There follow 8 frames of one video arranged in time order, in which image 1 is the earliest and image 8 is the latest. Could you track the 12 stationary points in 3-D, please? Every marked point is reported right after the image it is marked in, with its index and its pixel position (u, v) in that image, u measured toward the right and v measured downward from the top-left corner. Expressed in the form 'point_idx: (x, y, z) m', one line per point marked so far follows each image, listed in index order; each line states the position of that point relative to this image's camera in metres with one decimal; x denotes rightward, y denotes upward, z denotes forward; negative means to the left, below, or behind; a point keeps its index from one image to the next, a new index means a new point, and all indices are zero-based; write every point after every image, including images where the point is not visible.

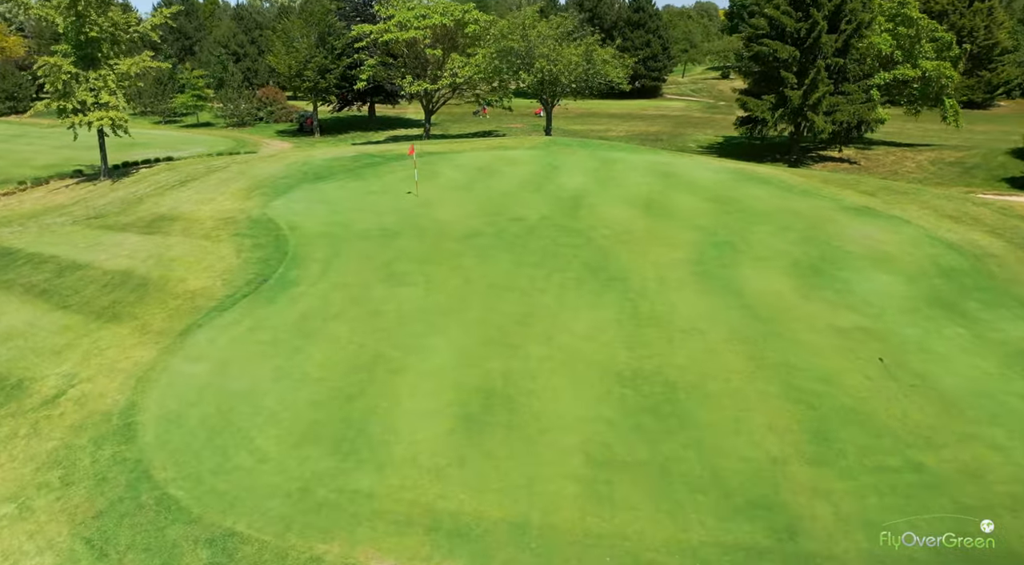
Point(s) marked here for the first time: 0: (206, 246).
0: (-7.6, +0.9, +17.5) m
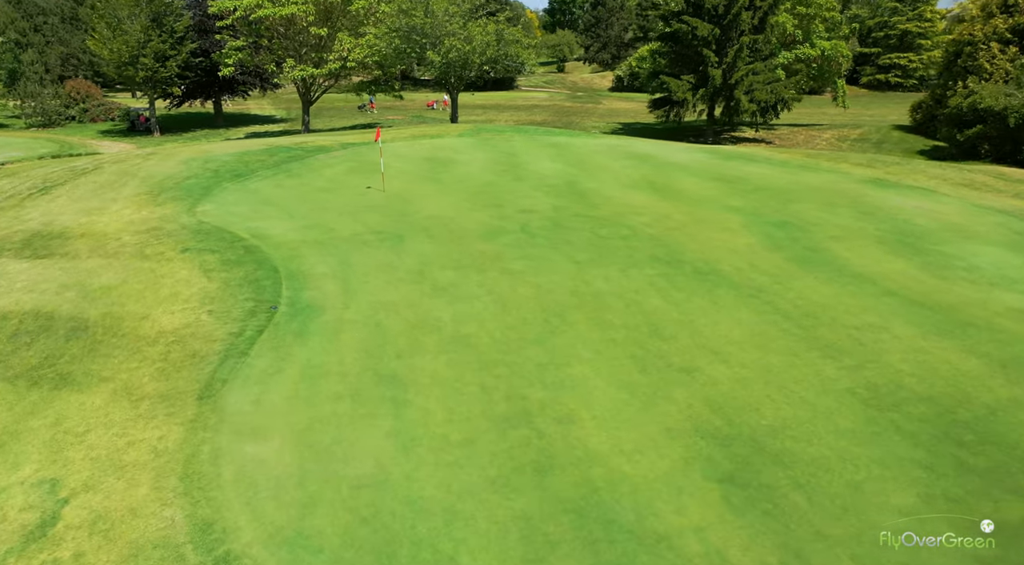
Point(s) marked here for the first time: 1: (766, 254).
0: (-6.7, +0.3, +13.1) m
1: (+4.8, +0.5, +13.5) m
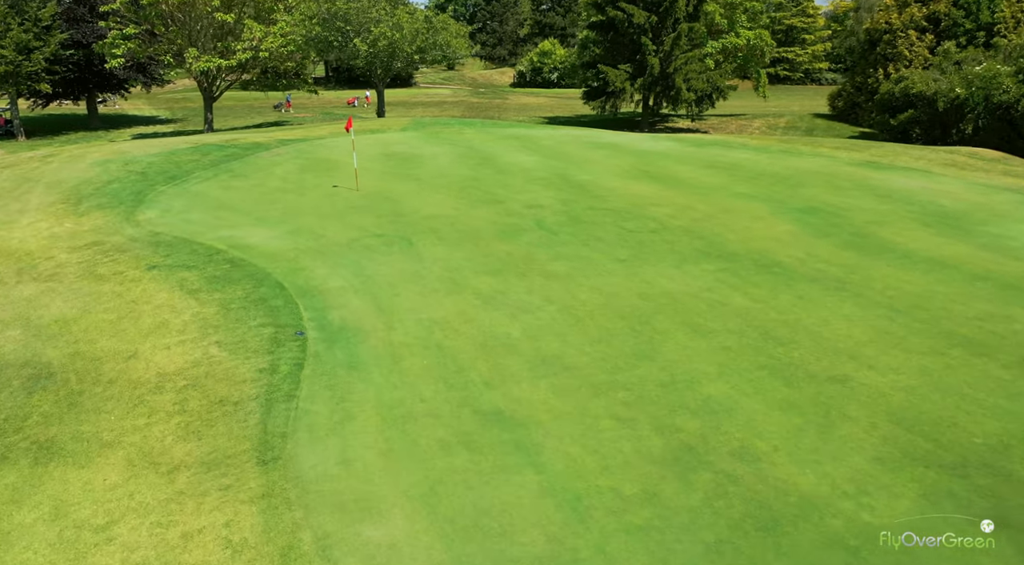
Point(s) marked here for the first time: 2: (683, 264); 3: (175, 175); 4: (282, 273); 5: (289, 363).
0: (-5.9, -0.1, +10.5) m
1: (+5.3, +0.7, +12.6) m
2: (+2.8, +0.3, +11.7) m
3: (-8.9, +2.8, +19.0) m
4: (-3.5, +0.1, +10.9) m
5: (-2.6, -0.9, +8.3) m
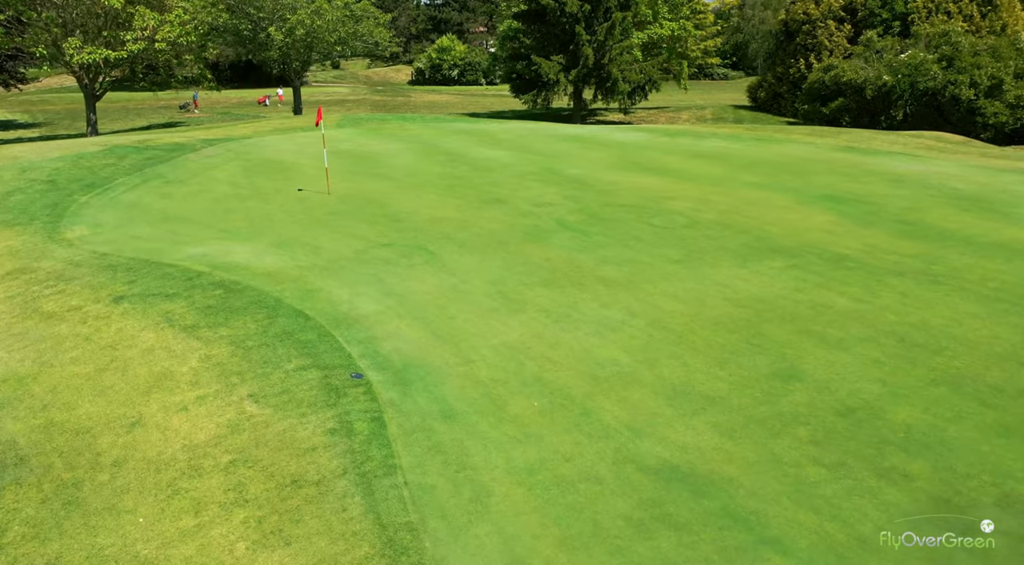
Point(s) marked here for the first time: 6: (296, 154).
0: (-5.0, -0.6, +8.0) m
1: (+5.8, +0.8, +11.8) m
2: (+3.4, +0.3, +10.5) m
3: (-9.3, +2.2, +16.0) m
4: (-2.6, -0.2, +8.8) m
5: (-1.3, -1.2, +6.3) m
6: (-5.9, +3.5, +19.8) m
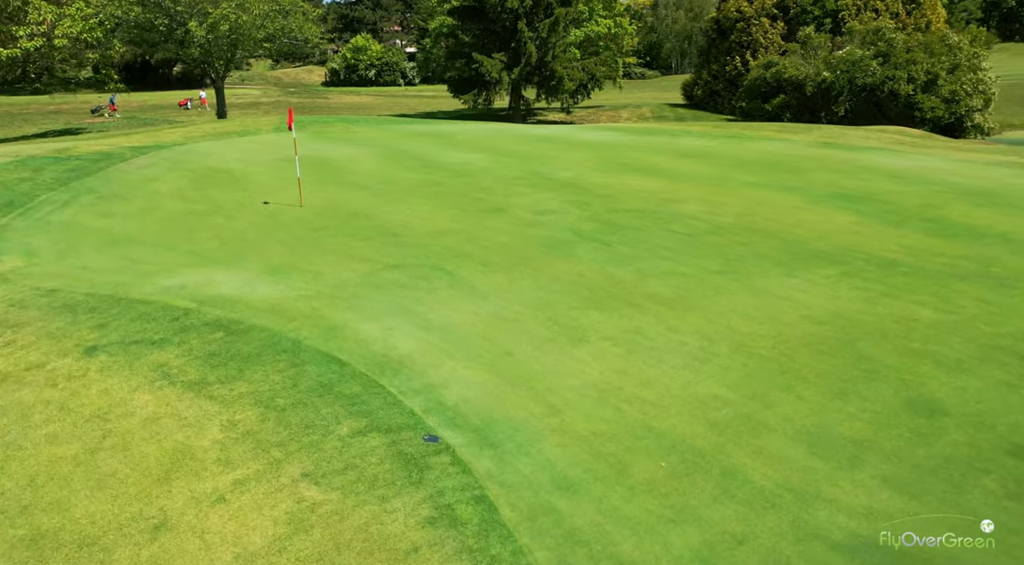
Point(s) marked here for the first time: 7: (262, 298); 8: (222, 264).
0: (-4.2, -1.0, +6.3) m
1: (+6.0, +0.8, +11.2) m
2: (+3.8, +0.1, +9.7) m
3: (-9.5, +1.6, +13.7) m
4: (-2.0, -0.6, +7.3) m
5: (-0.3, -1.5, +5.0) m
6: (-6.6, +3.0, +17.9) m
7: (-2.9, -0.2, +8.4) m
8: (-3.9, +0.2, +9.7) m
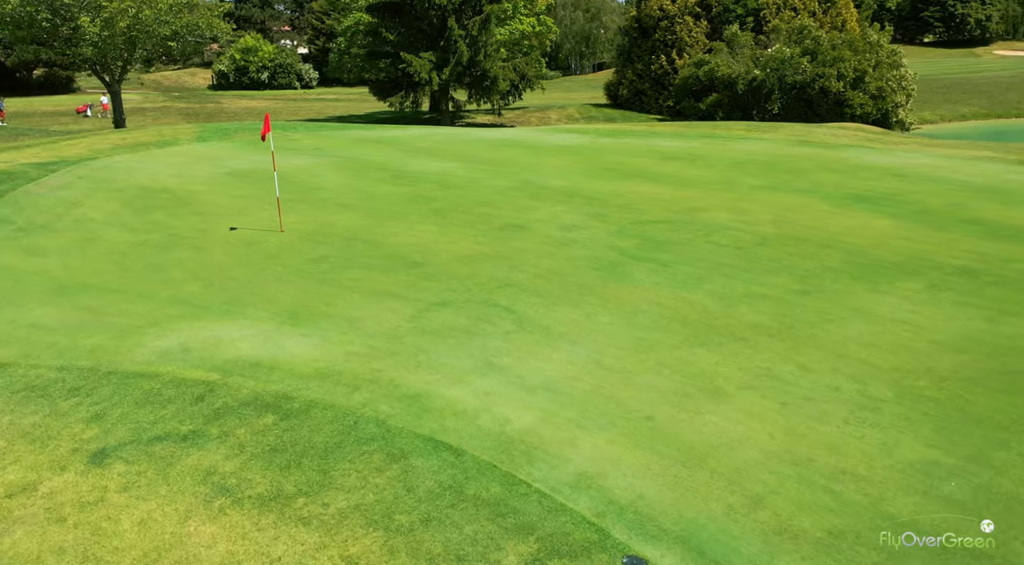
0: (-2.9, -1.6, +4.3) m
1: (+6.4, +0.6, +10.6) m
2: (+4.5, -0.1, +8.8) m
3: (-9.3, +0.7, +10.9) m
4: (-0.9, -1.0, +5.7) m
5: (+1.1, -1.9, +3.6) m
6: (-7.1, +2.2, +15.5) m
7: (-1.9, -0.7, +6.6) m
8: (-3.1, -0.3, +7.8) m
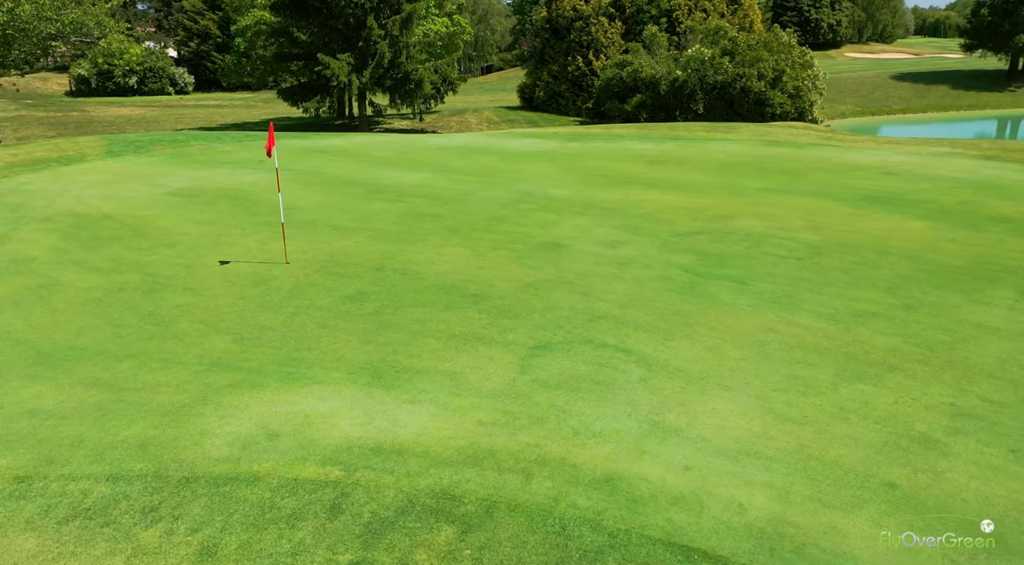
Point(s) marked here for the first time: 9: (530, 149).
0: (-1.2, -2.1, +2.8) m
1: (+7.0, +0.6, +10.4) m
2: (+5.4, -0.2, +8.4) m
3: (-8.6, -0.1, +8.4) m
4: (+0.6, -1.4, +4.5) m
5: (+3.0, -2.2, +2.7) m
6: (-7.1, +1.5, +13.2) m
7: (-0.6, -1.1, +5.2) m
8: (-1.9, -0.8, +6.2) m
9: (+0.8, +3.4, +18.0) m
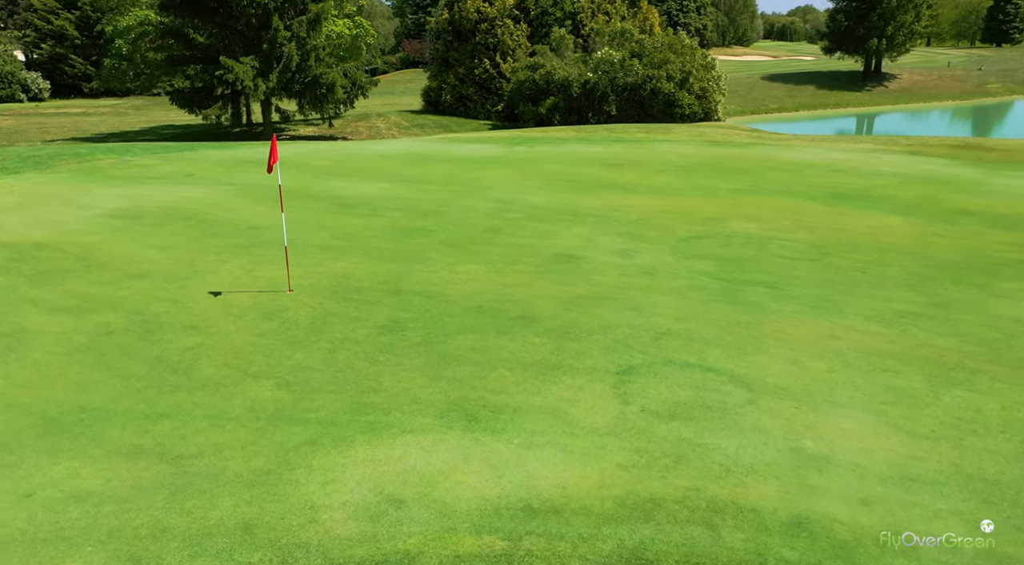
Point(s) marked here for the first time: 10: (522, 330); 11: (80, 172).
0: (+0.3, -2.3, +2.2) m
1: (+7.1, +0.7, +10.9) m
2: (+5.9, -0.1, +8.7) m
3: (-7.9, -0.7, +6.6) m
4: (+1.8, -1.5, +4.1) m
5: (+4.4, -2.2, +2.7) m
6: (-7.3, +0.9, +11.6) m
7: (+0.5, -1.3, +4.7) m
8: (-1.0, -1.1, +5.4) m
9: (-0.3, +3.1, +17.5) m
10: (+0.1, -0.4, +7.3) m
11: (-10.4, +2.7, +17.1) m
